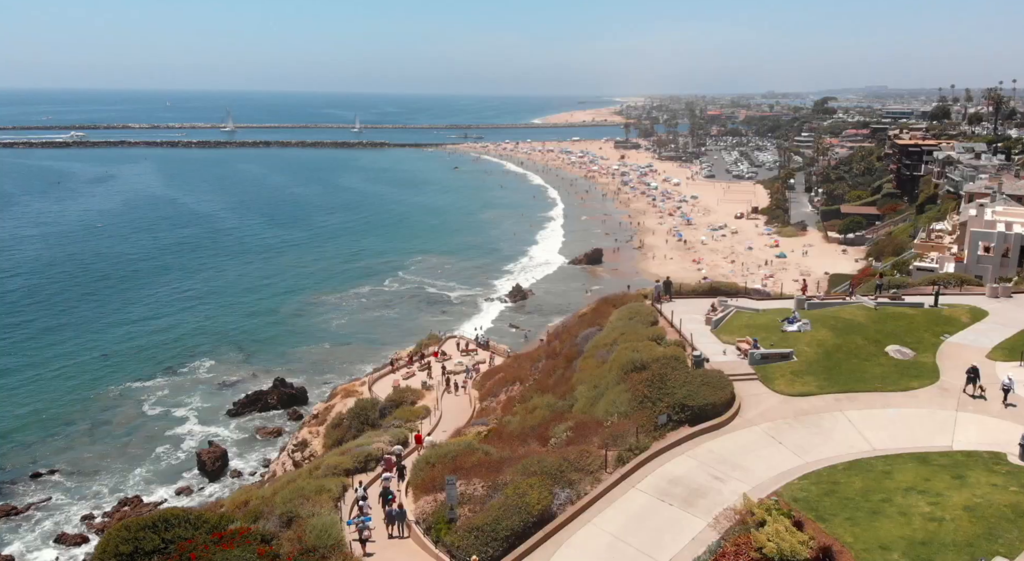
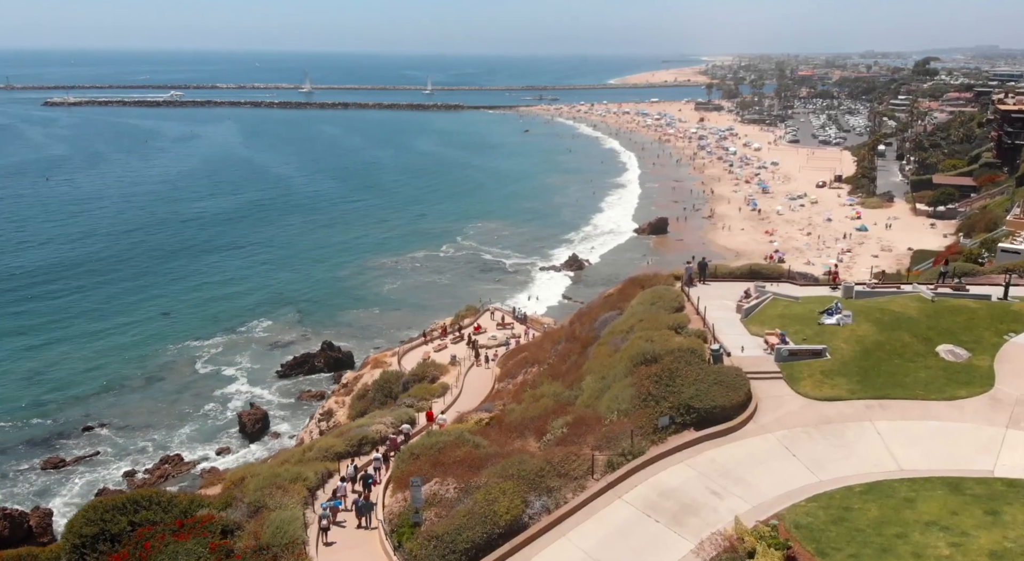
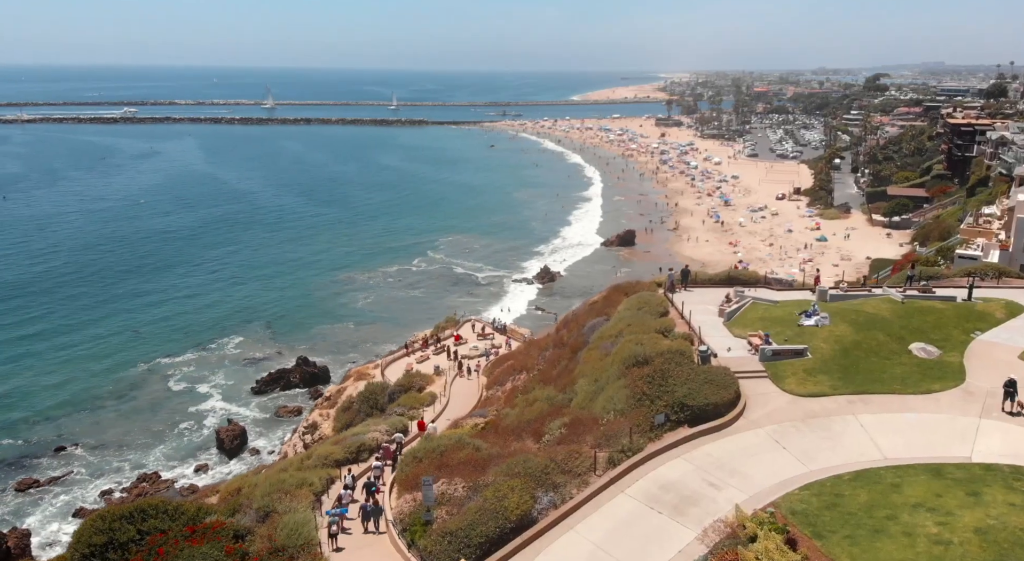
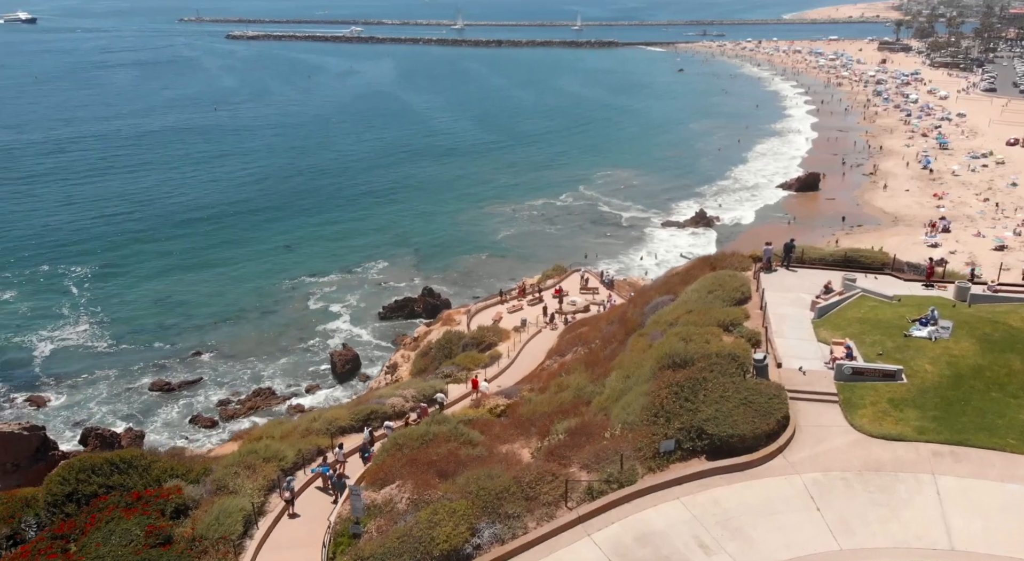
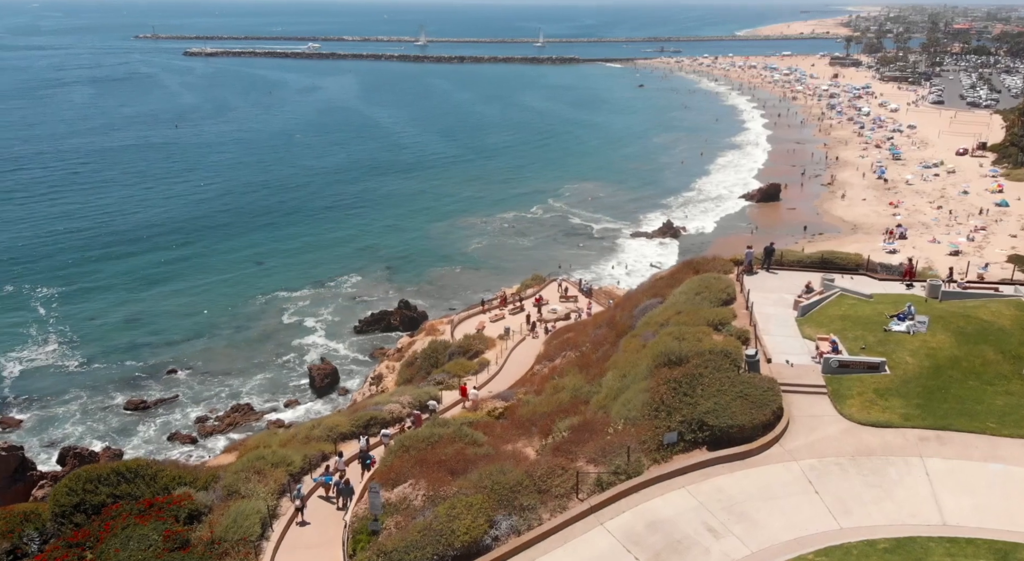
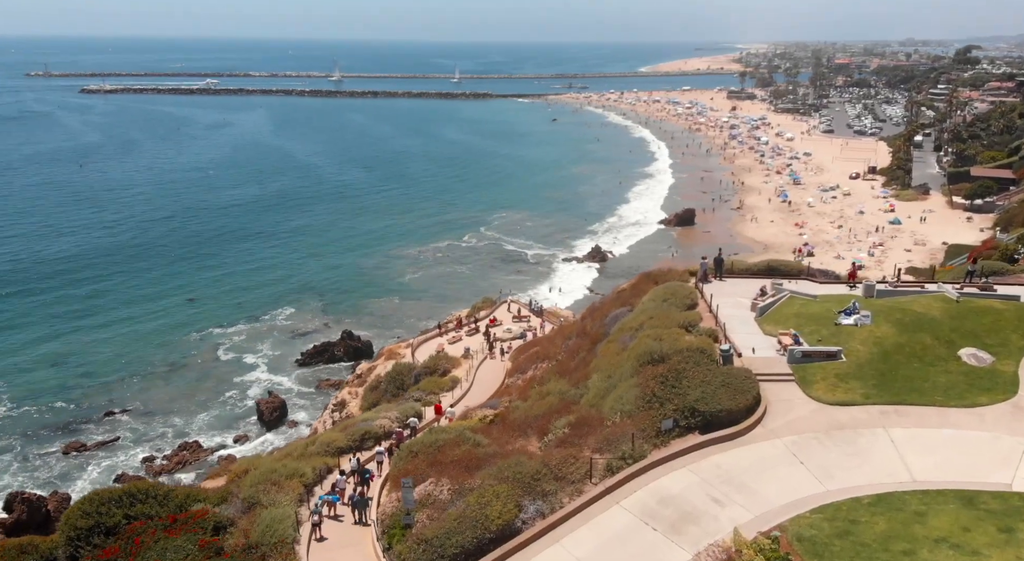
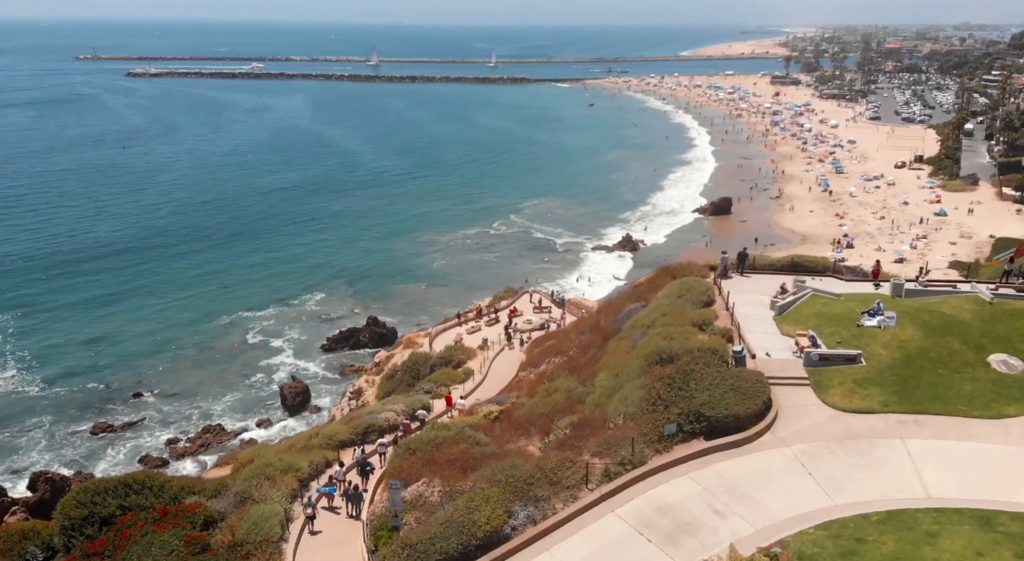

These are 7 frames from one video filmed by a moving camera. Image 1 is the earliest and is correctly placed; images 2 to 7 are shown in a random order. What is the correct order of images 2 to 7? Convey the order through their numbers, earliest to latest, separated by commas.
3, 2, 6, 7, 5, 4
